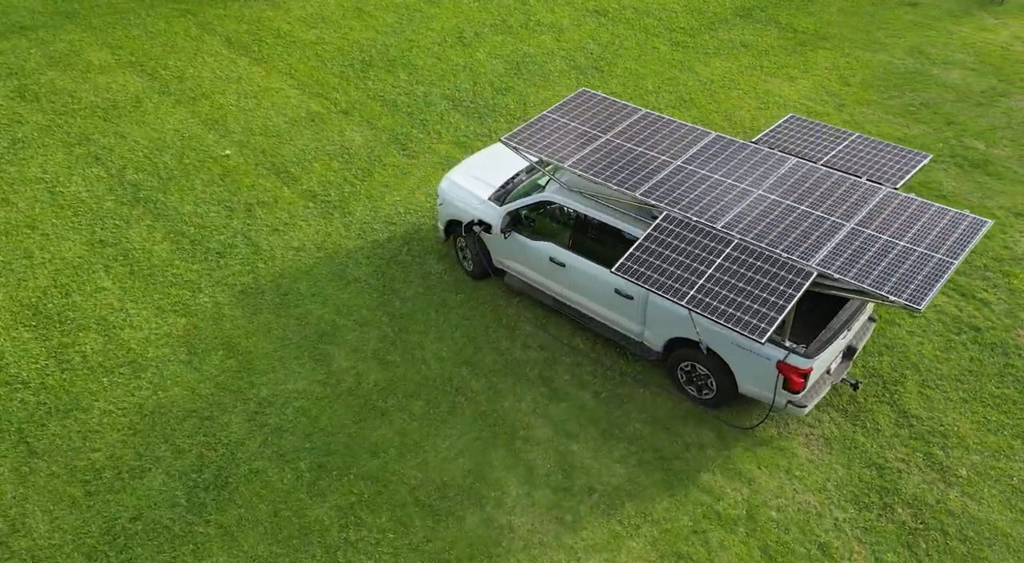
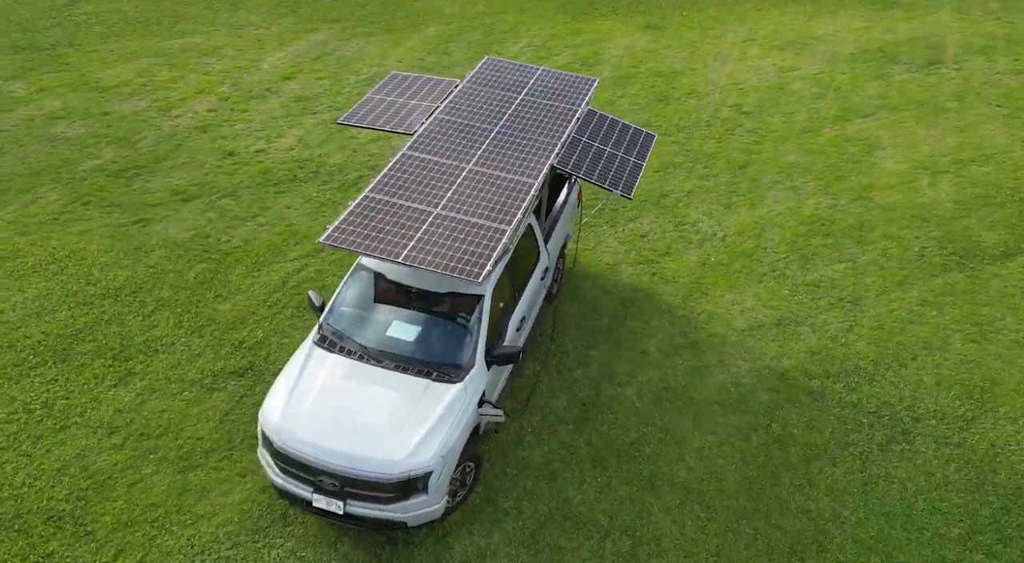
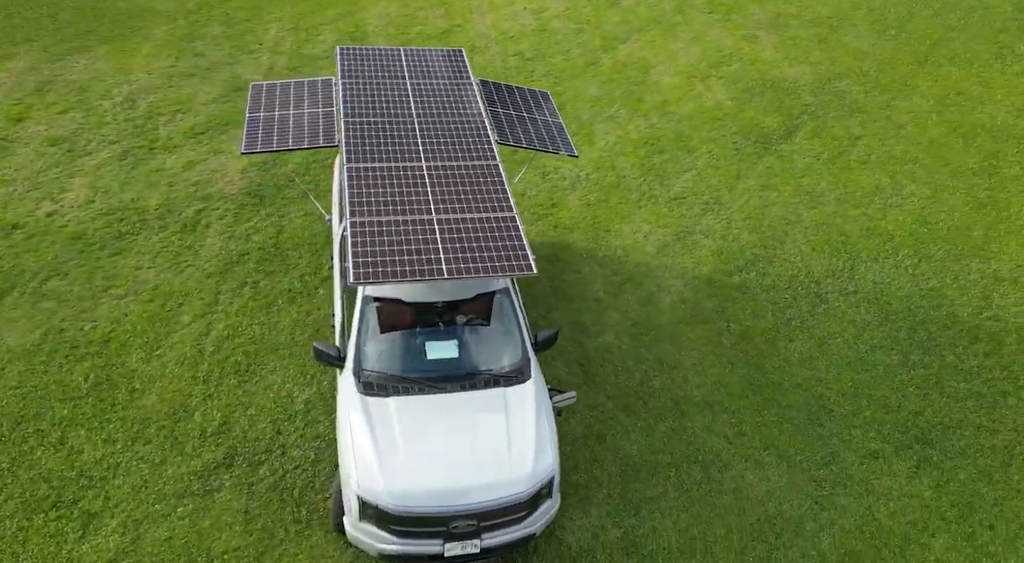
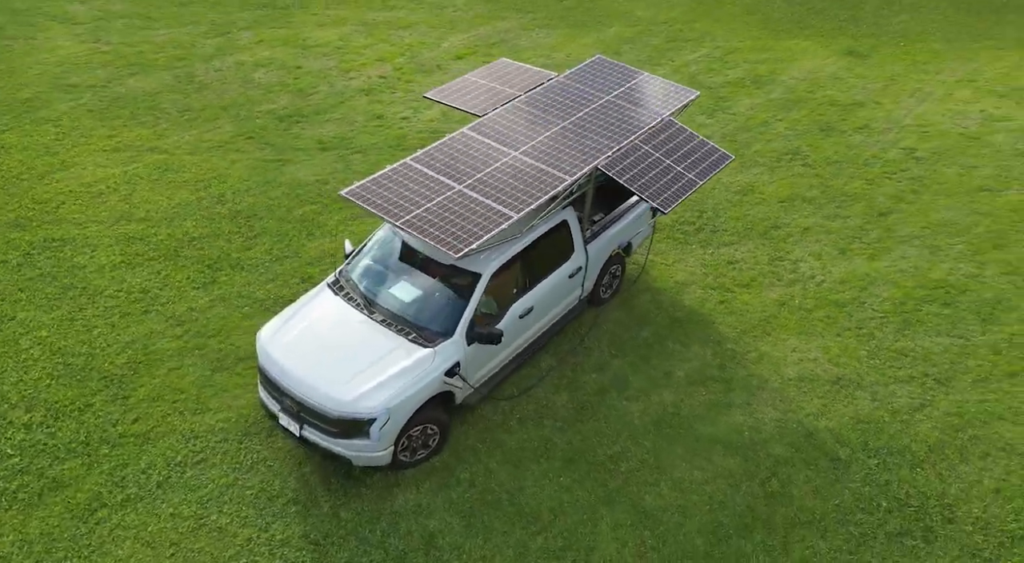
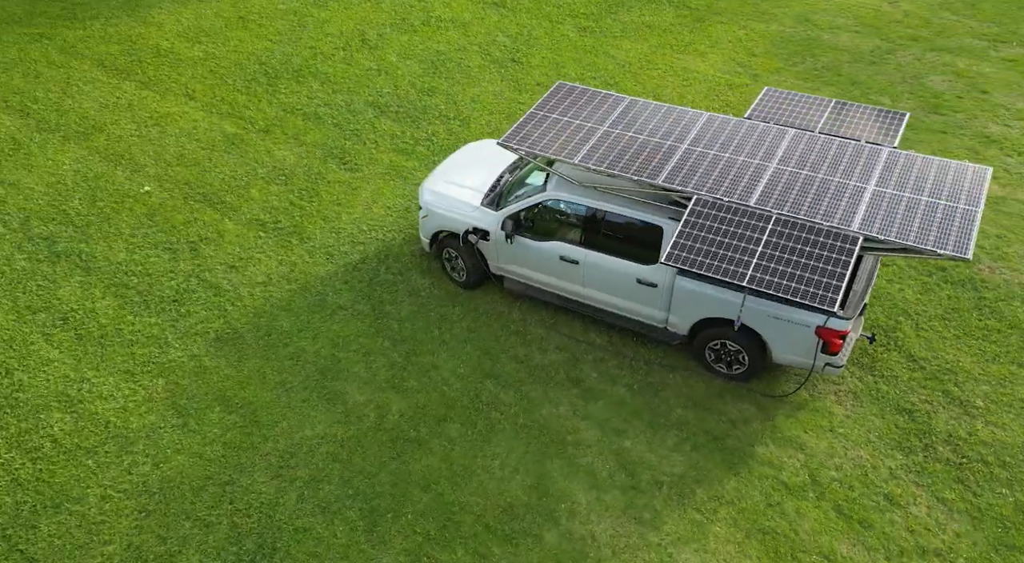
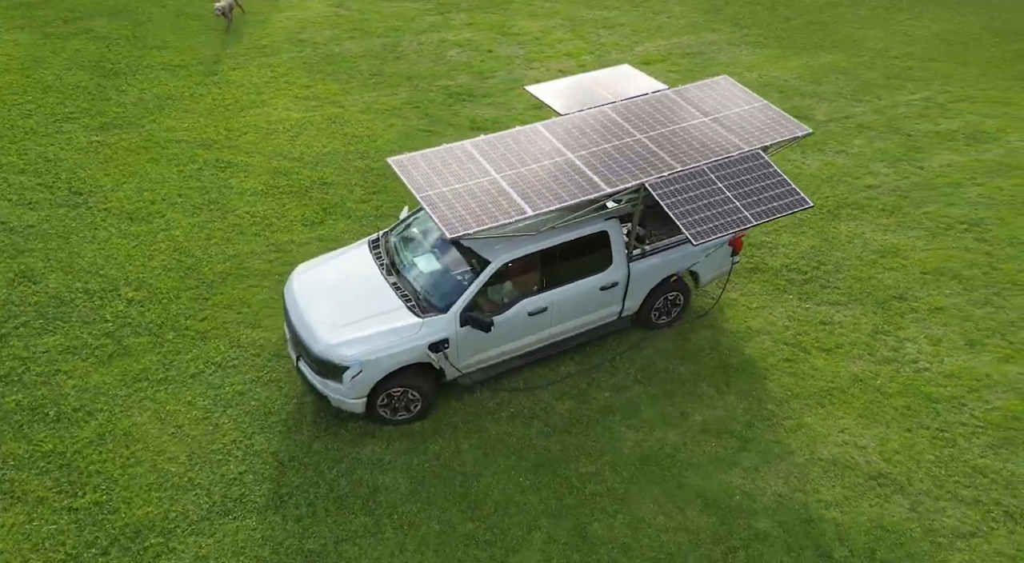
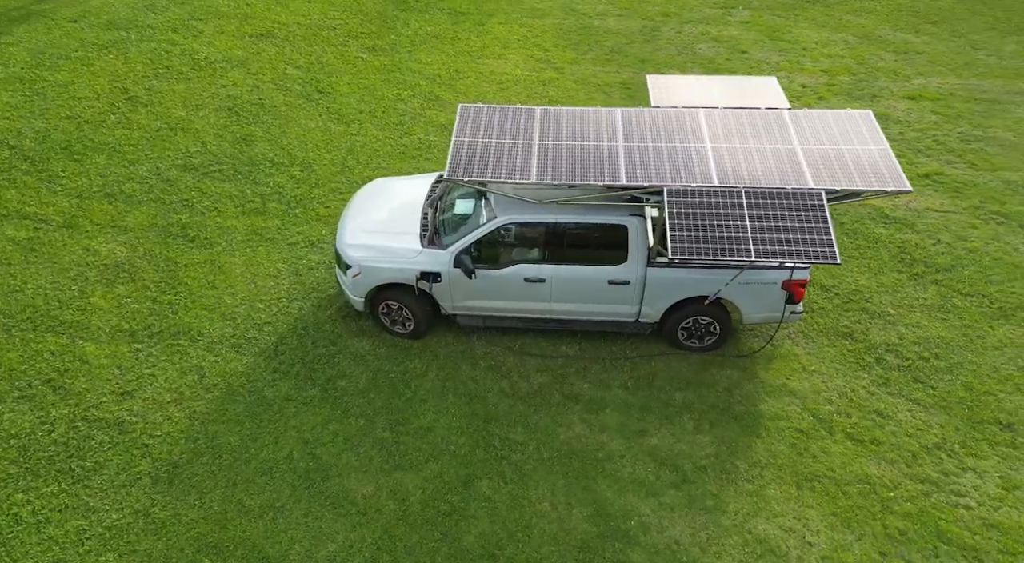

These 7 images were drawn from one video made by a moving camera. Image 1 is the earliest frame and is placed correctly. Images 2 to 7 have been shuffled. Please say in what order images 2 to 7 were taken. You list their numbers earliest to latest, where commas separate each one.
5, 7, 6, 4, 2, 3
